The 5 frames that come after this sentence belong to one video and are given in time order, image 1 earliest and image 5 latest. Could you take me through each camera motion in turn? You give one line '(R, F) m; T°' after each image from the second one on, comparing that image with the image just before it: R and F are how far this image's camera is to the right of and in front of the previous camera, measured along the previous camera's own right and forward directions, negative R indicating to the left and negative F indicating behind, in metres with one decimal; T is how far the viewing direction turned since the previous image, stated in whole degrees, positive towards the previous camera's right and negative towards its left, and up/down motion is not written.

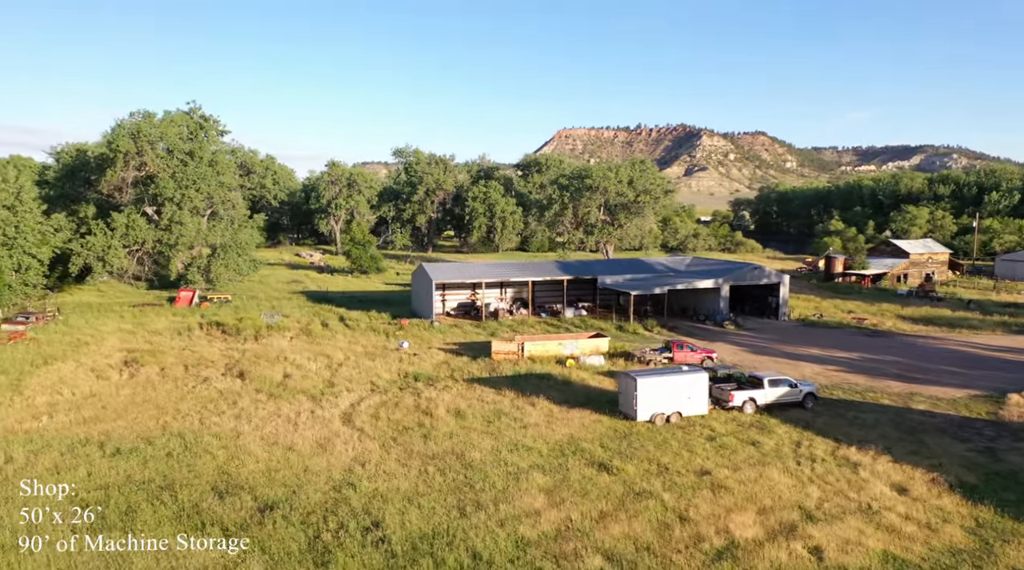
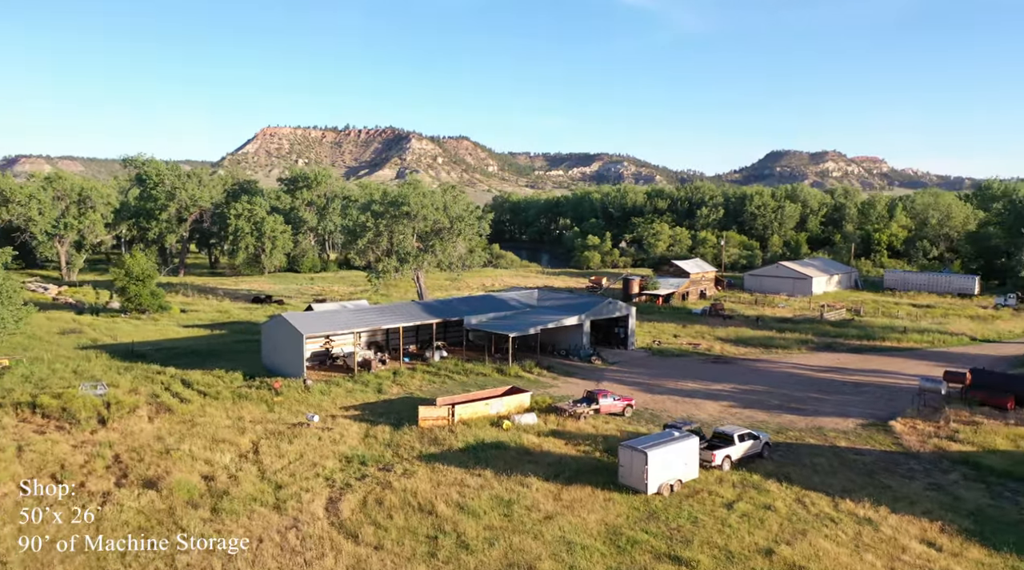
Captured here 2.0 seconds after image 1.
(-8.1, +3.1) m; +22°
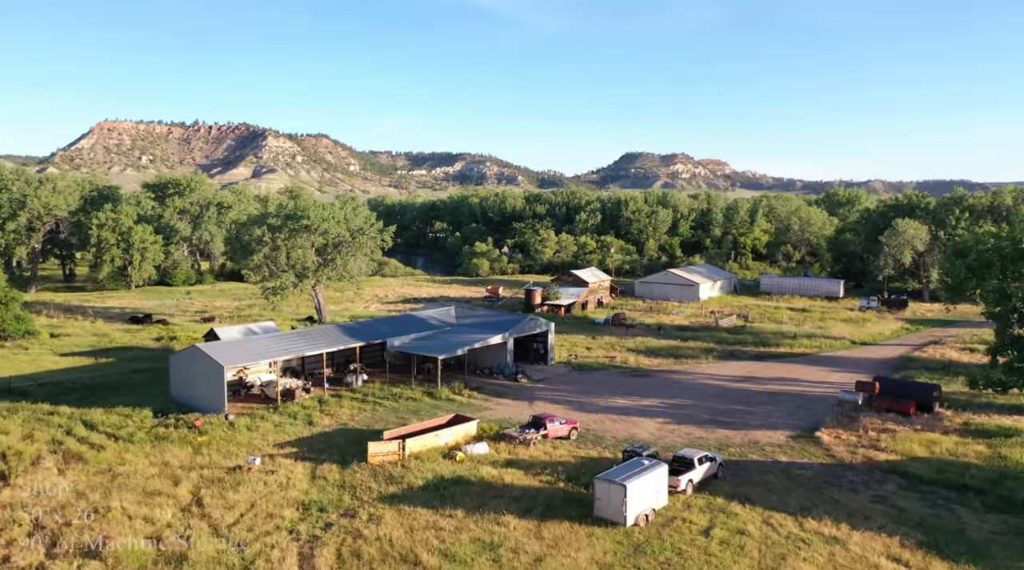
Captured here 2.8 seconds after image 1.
(-3.2, +0.9) m; +10°
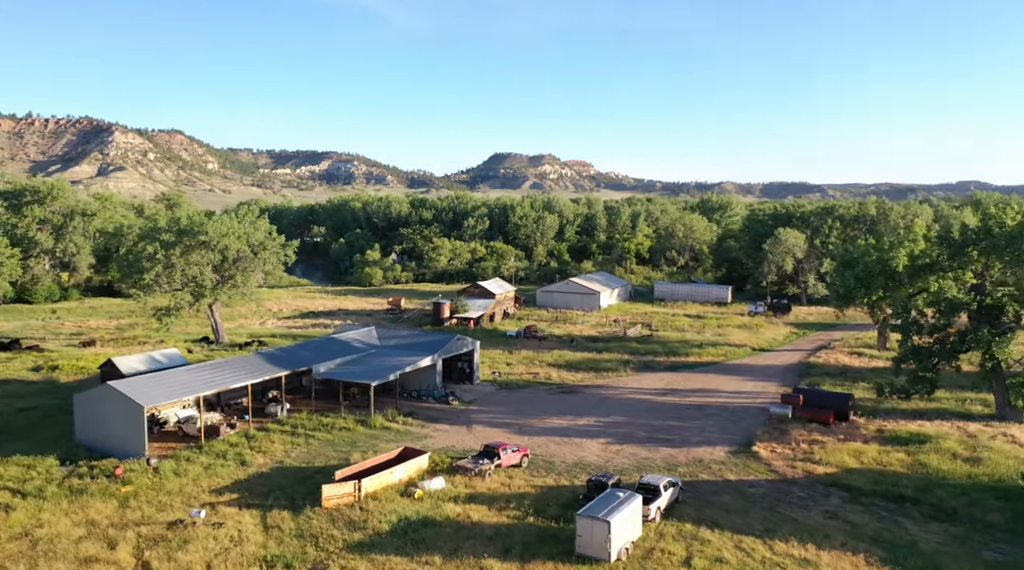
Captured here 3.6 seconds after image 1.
(-3.1, +1.0) m; +10°
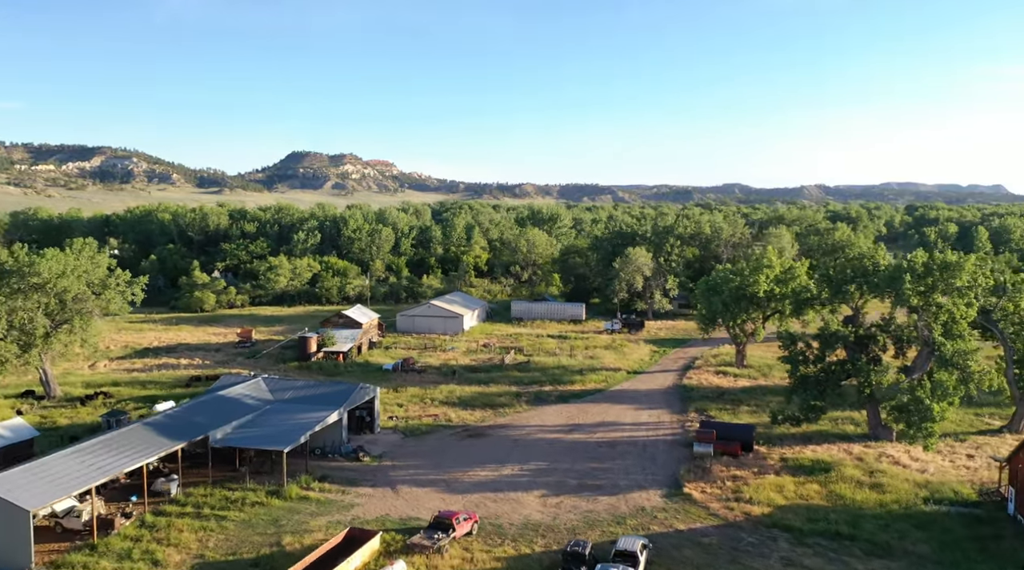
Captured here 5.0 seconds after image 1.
(-5.3, +2.4) m; +15°
